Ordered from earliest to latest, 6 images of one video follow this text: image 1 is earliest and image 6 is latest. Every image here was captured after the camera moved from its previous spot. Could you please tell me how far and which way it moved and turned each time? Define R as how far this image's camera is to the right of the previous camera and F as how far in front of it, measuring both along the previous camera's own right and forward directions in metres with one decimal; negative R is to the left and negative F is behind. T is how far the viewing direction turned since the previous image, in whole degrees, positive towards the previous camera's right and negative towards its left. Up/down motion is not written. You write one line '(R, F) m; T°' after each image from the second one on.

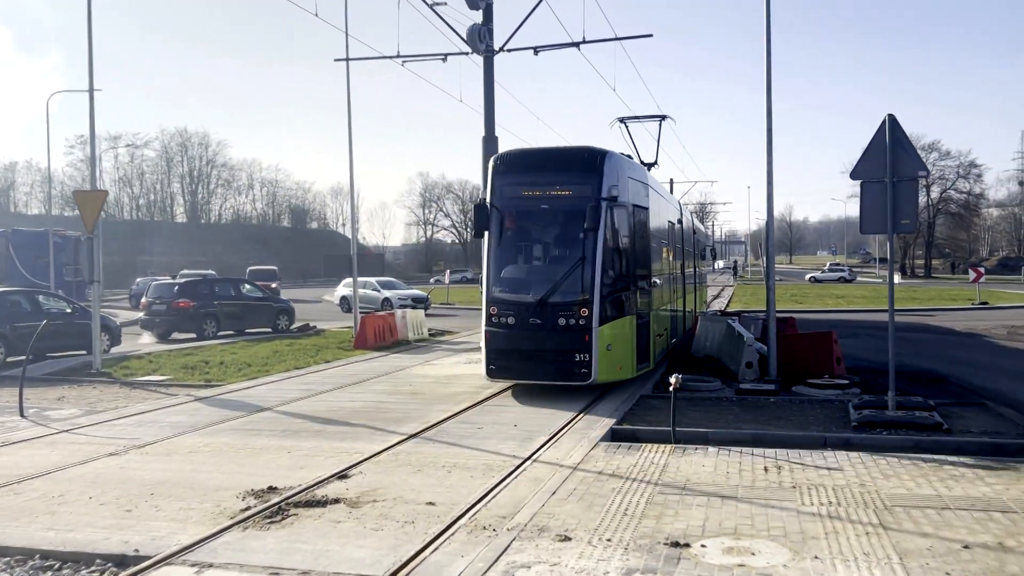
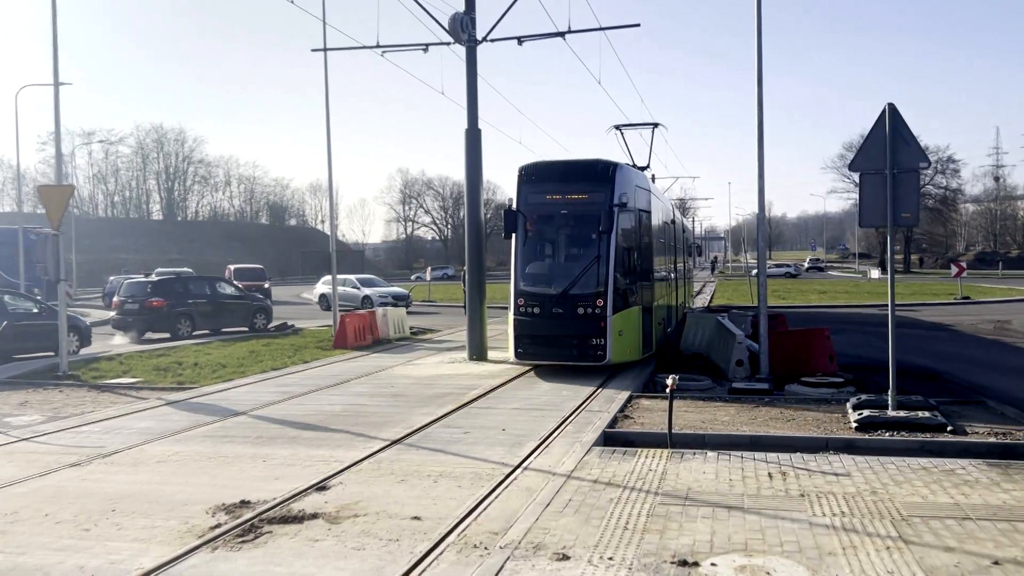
(-0.1, +0.4) m; +1°
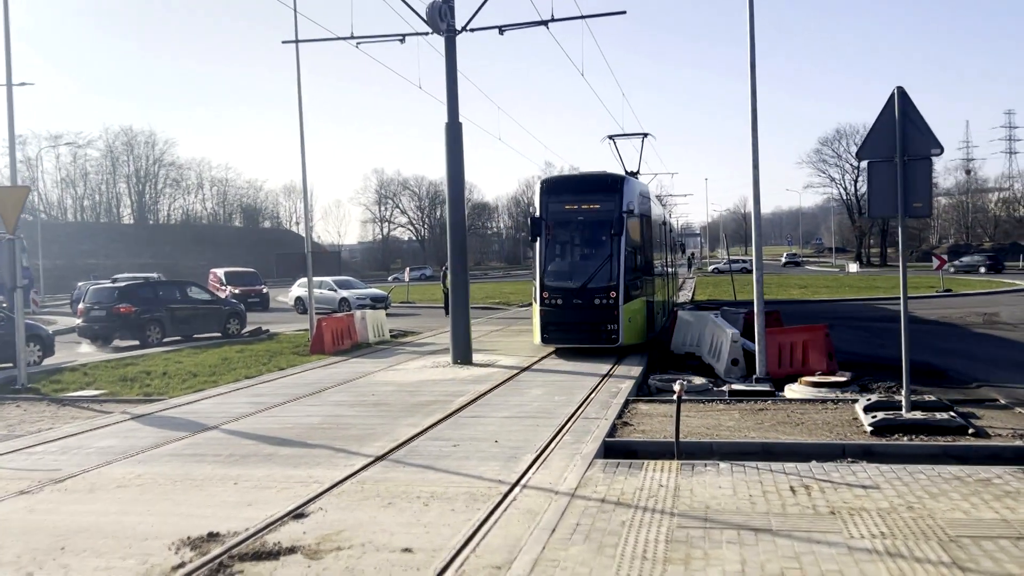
(-0.1, +0.7) m; +2°
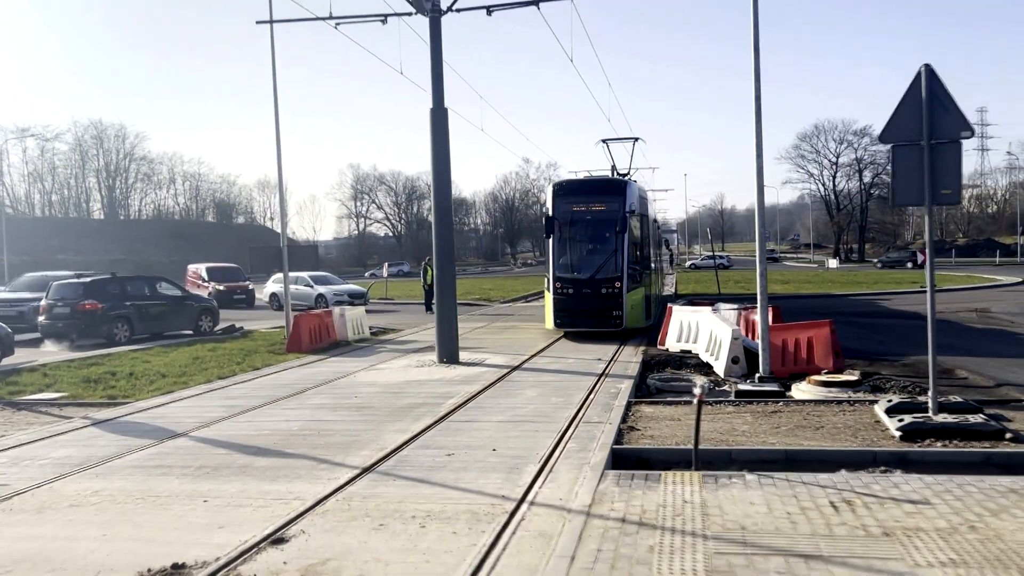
(-0.2, +0.8) m; +2°
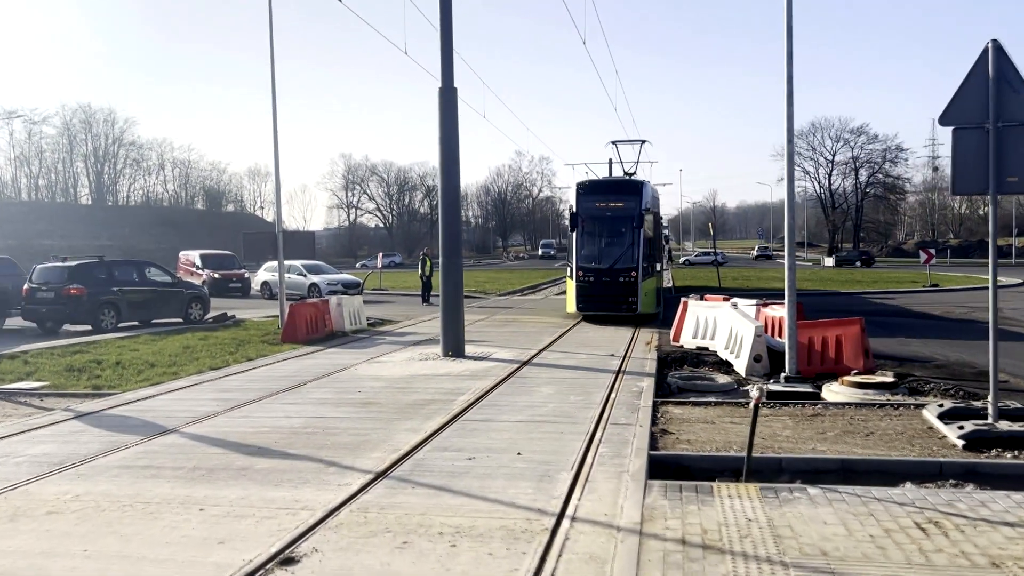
(-0.4, +0.7) m; +1°
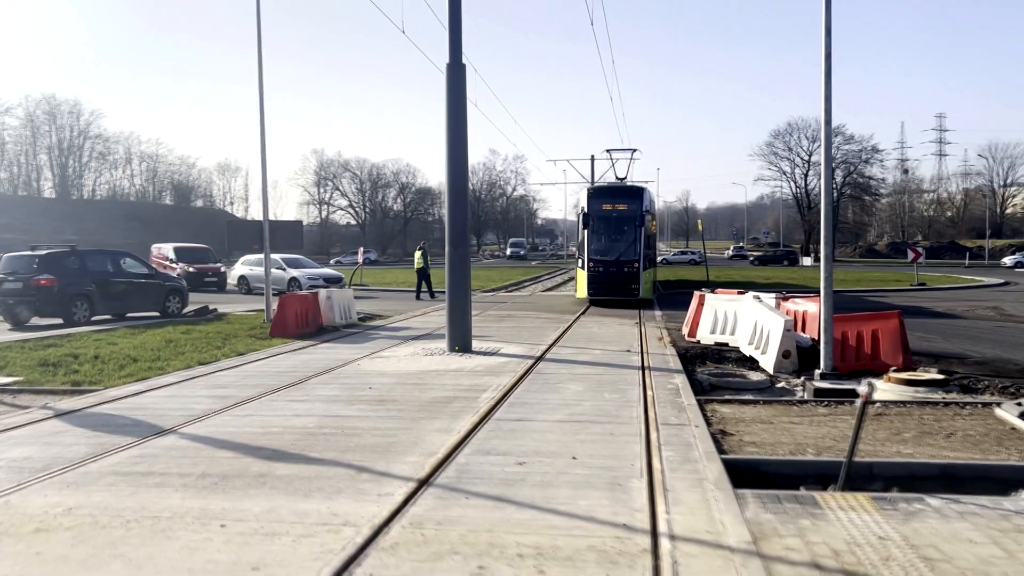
(-0.7, +0.9) m; +2°
